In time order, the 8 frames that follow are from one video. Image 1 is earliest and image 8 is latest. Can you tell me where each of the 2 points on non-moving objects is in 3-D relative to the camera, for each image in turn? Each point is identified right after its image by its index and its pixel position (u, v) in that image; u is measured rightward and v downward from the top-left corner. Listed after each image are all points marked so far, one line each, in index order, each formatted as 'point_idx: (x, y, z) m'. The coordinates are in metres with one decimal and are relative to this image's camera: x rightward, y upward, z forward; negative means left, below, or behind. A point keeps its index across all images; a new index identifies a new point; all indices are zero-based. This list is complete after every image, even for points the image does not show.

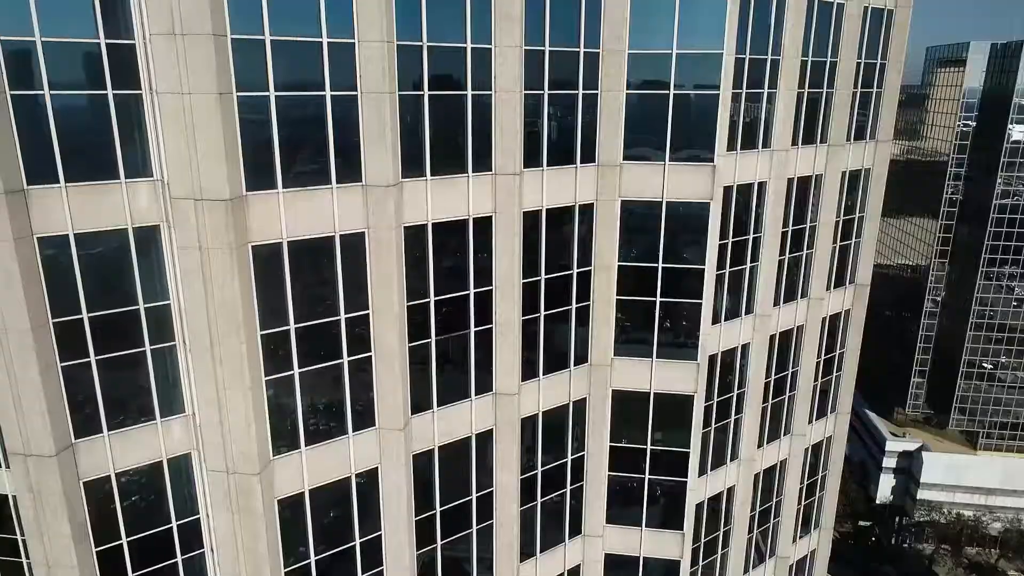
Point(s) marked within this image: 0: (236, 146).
0: (-7.2, +3.6, +17.4) m
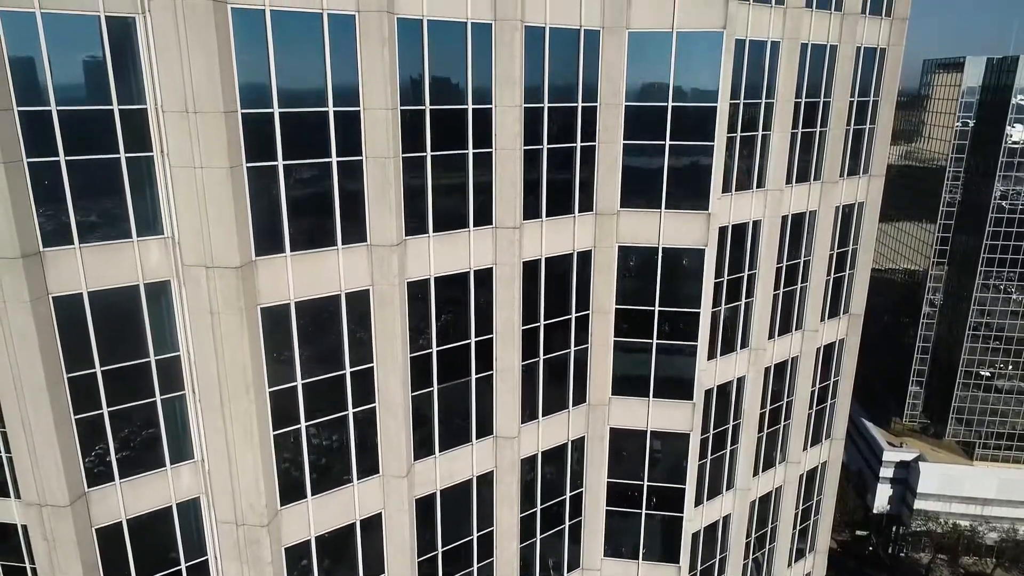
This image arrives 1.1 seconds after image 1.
0: (-7.2, +1.9, +18.1) m
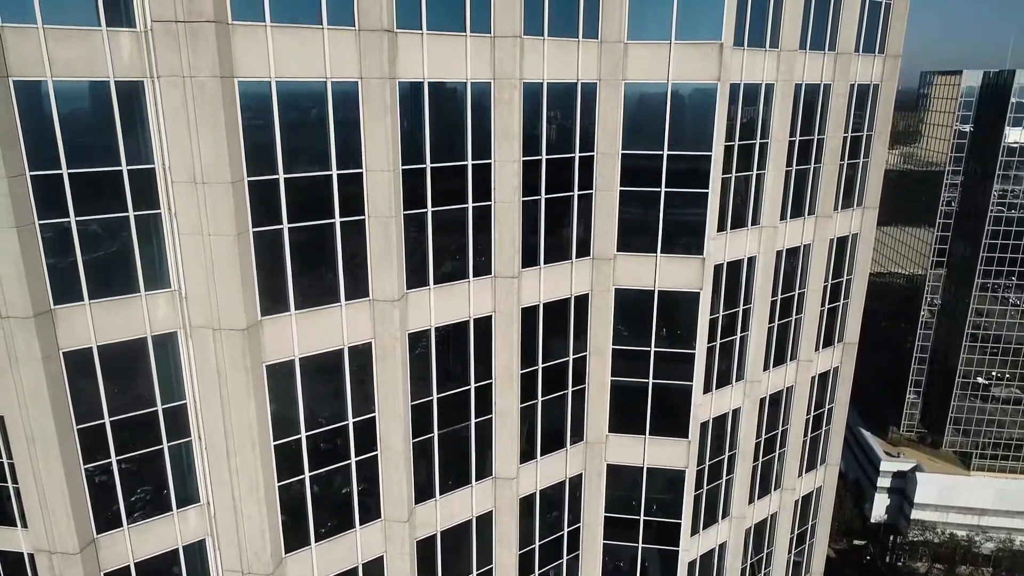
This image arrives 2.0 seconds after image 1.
0: (-7.3, +0.3, +18.6) m
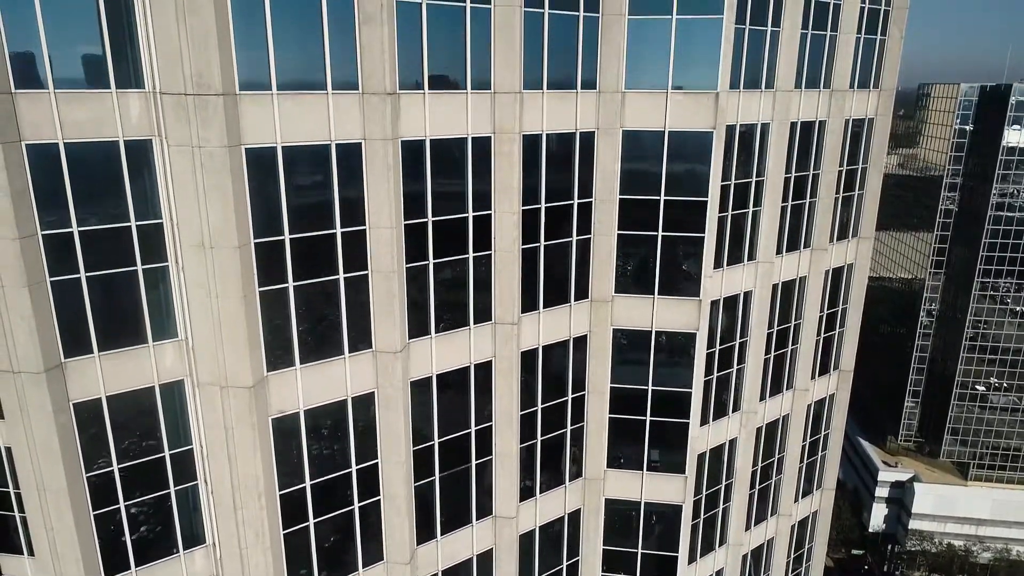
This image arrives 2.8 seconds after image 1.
0: (-7.3, -1.4, +19.1) m
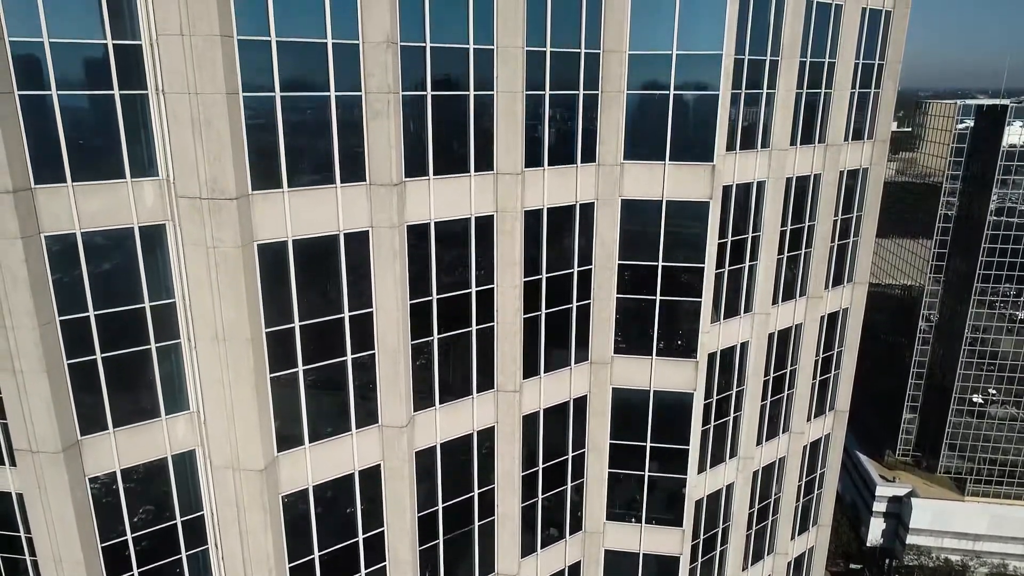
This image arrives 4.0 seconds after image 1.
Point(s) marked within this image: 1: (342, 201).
0: (-7.2, -3.9, +19.7) m
1: (-4.9, +2.5, +19.5) m
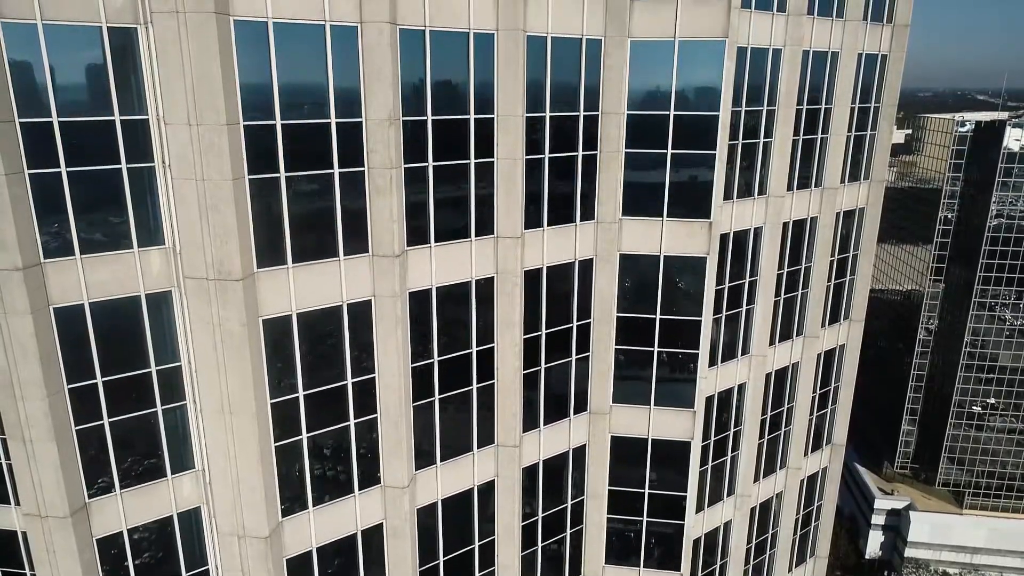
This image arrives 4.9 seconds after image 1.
0: (-7.2, -5.9, +20.1) m
1: (-5.0, +0.5, +19.9) m
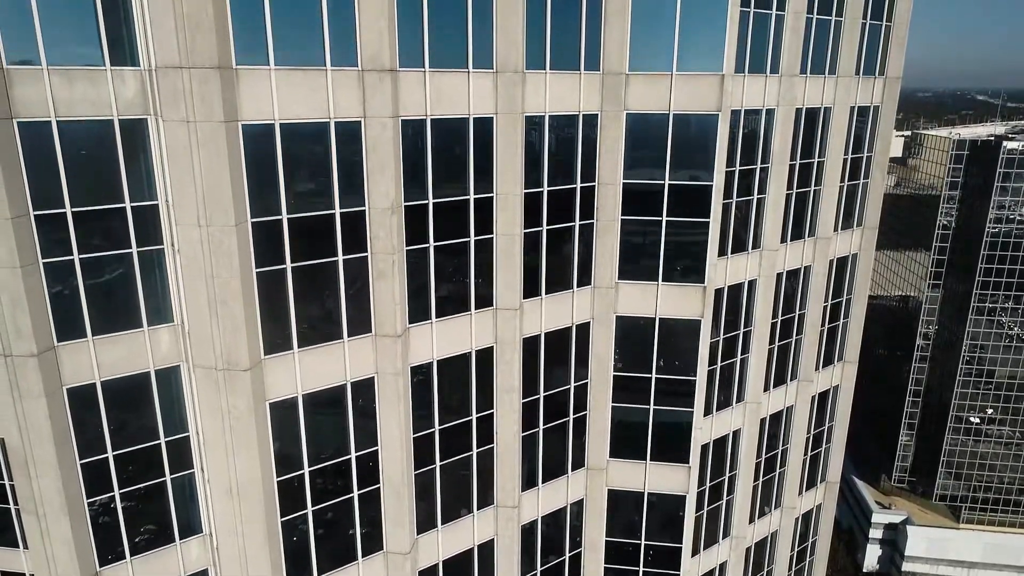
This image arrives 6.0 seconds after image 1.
0: (-7.2, -8.4, +20.7) m
1: (-5.0, -2.0, +20.5) m
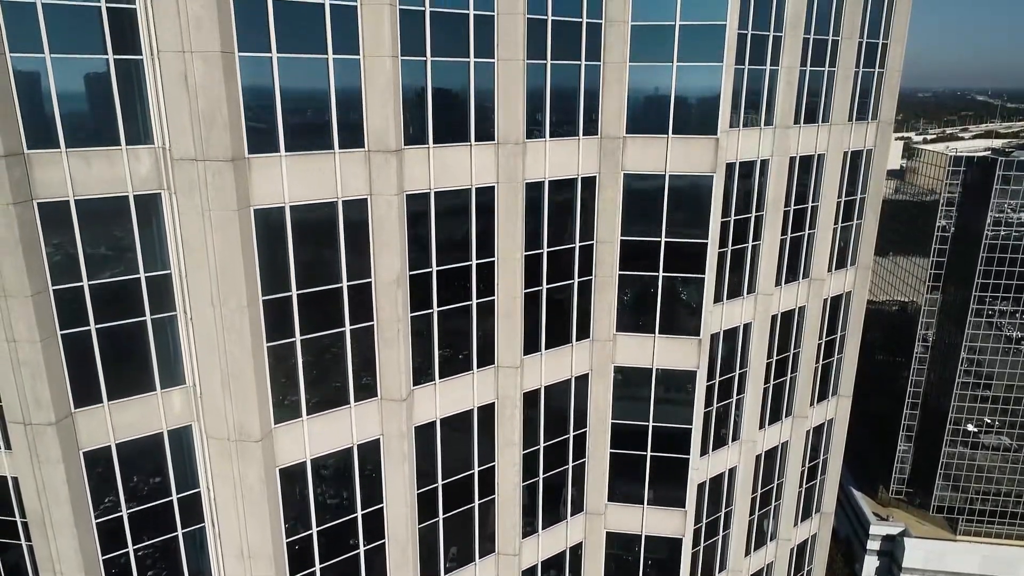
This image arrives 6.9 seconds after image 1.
0: (-7.2, -10.5, +21.5) m
1: (-5.0, -4.1, +21.2) m
